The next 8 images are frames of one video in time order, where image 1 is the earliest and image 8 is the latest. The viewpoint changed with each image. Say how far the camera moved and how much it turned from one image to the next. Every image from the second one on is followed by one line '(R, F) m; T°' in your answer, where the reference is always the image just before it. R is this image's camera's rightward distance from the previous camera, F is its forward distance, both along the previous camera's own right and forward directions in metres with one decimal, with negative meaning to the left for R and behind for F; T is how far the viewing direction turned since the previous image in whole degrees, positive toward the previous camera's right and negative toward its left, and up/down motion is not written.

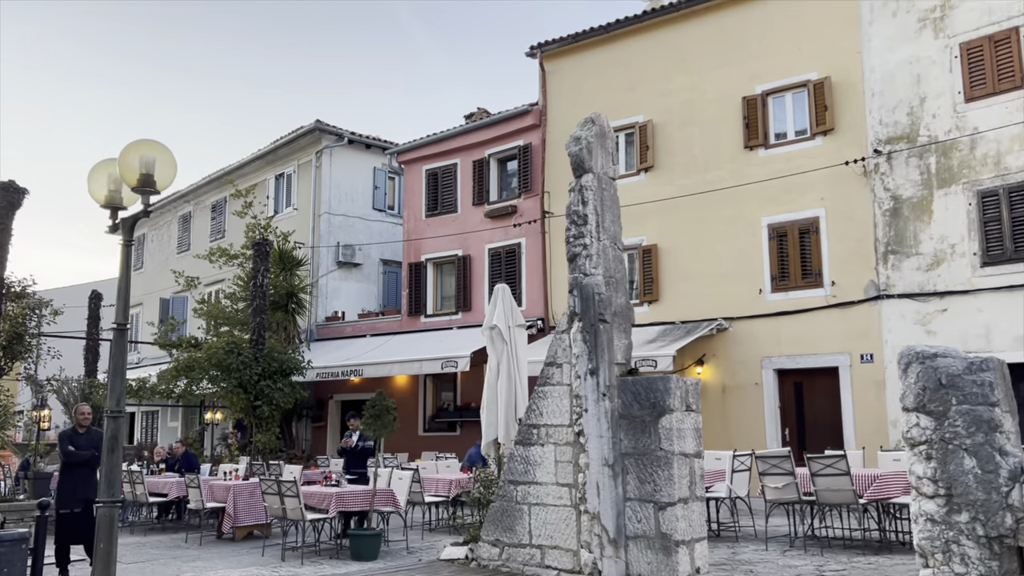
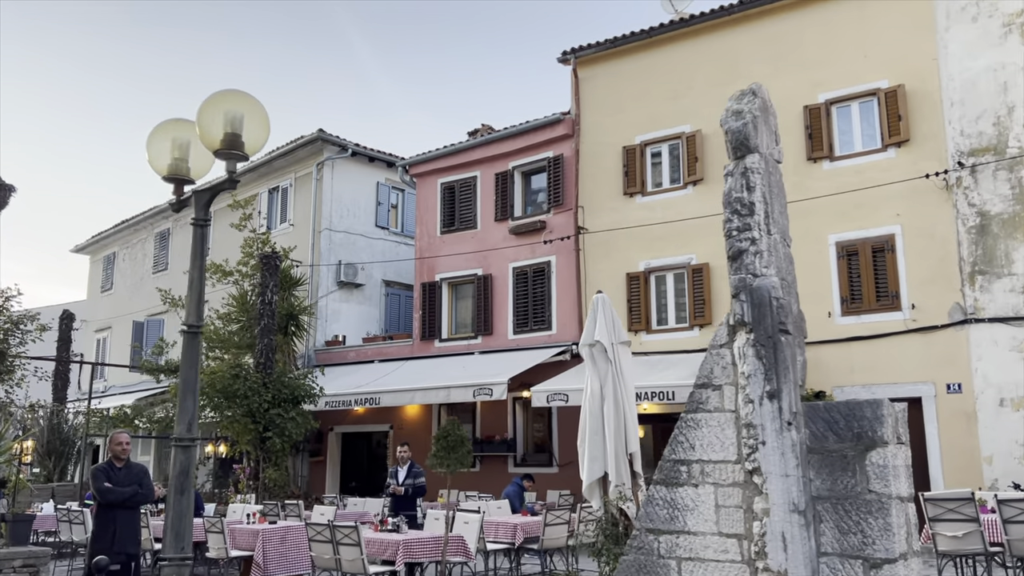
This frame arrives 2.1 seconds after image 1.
(-1.5, +1.6) m; +3°
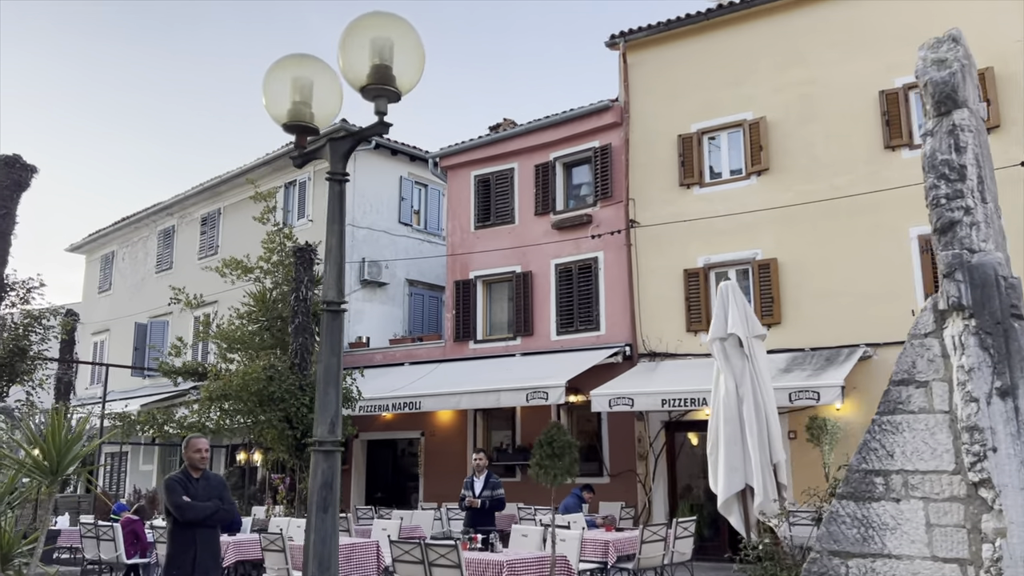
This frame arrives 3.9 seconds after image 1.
(-1.2, +1.1) m; +1°
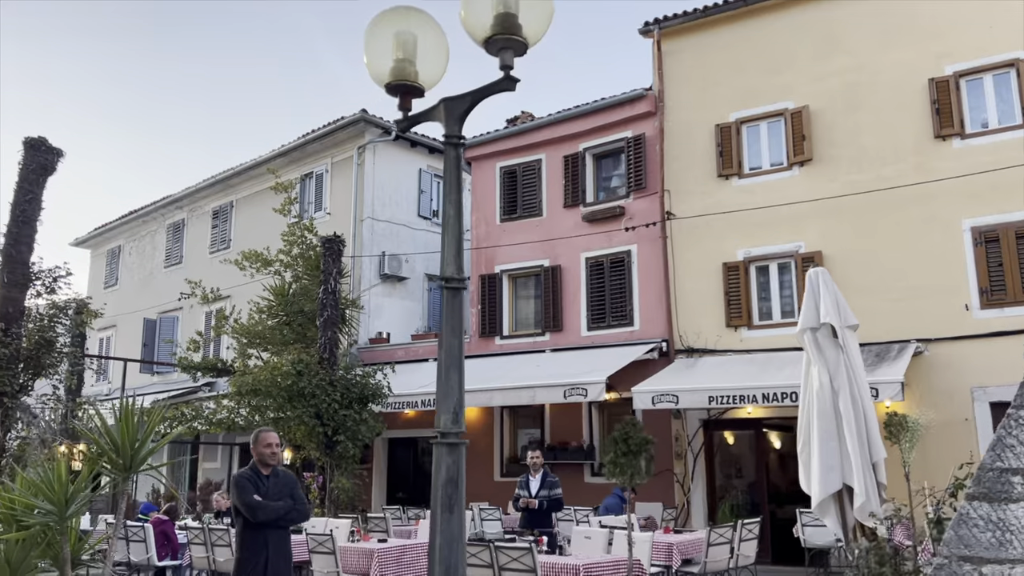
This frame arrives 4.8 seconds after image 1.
(-0.7, +0.5) m; 0°
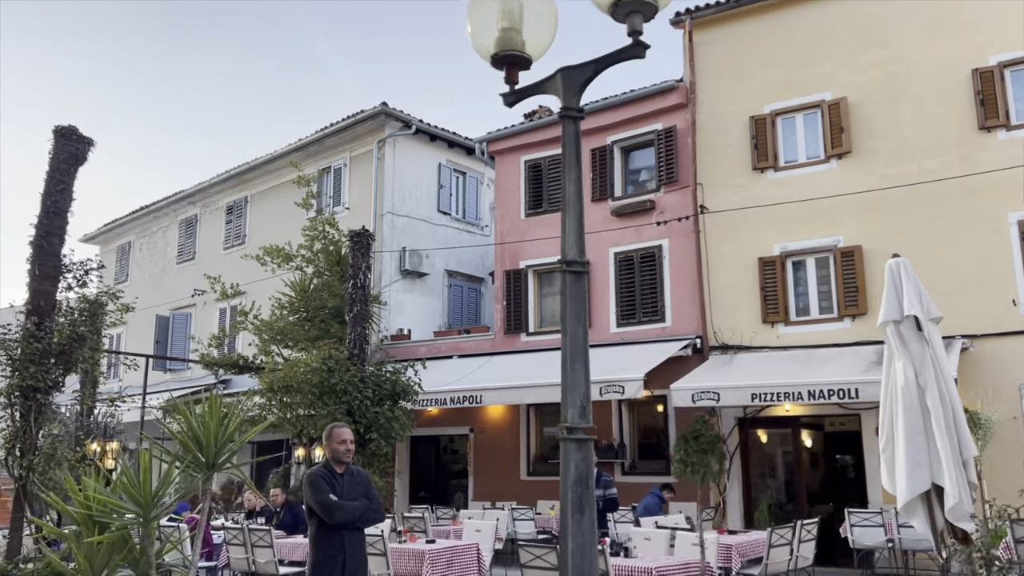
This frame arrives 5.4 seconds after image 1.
(-0.6, +0.3) m; 0°
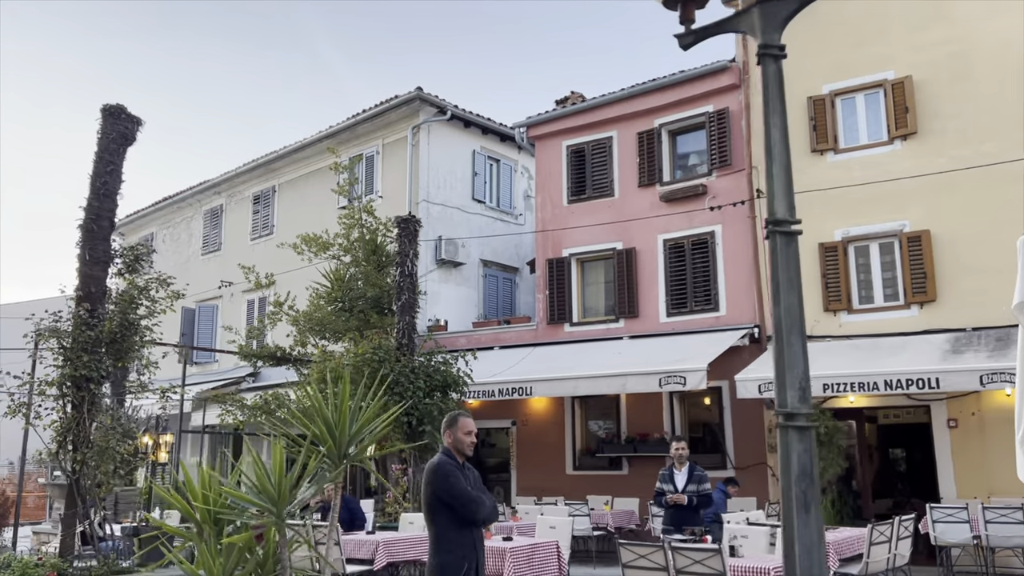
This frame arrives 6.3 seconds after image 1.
(-0.7, +0.5) m; 0°
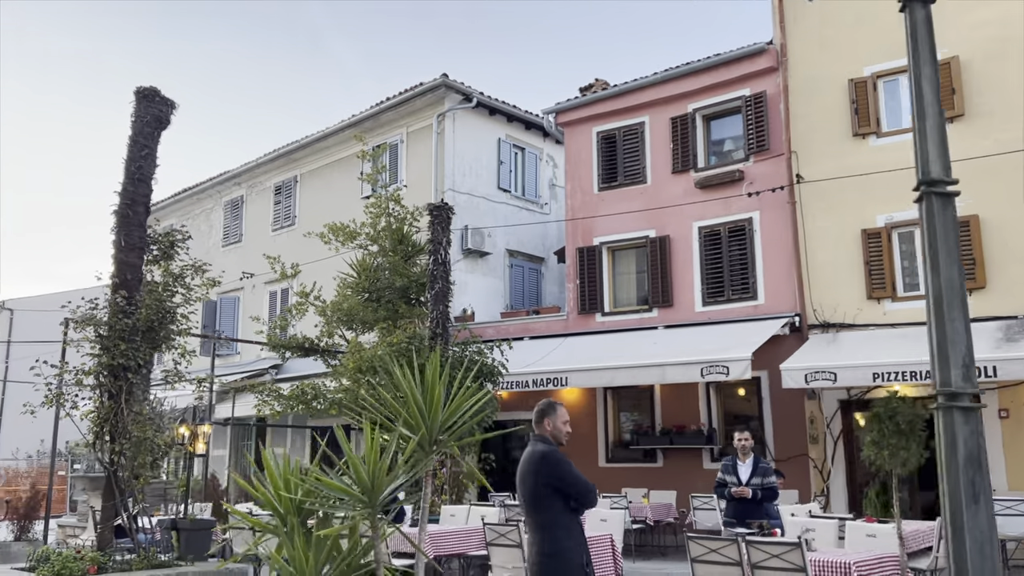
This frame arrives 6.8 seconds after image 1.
(-0.4, +0.3) m; -1°
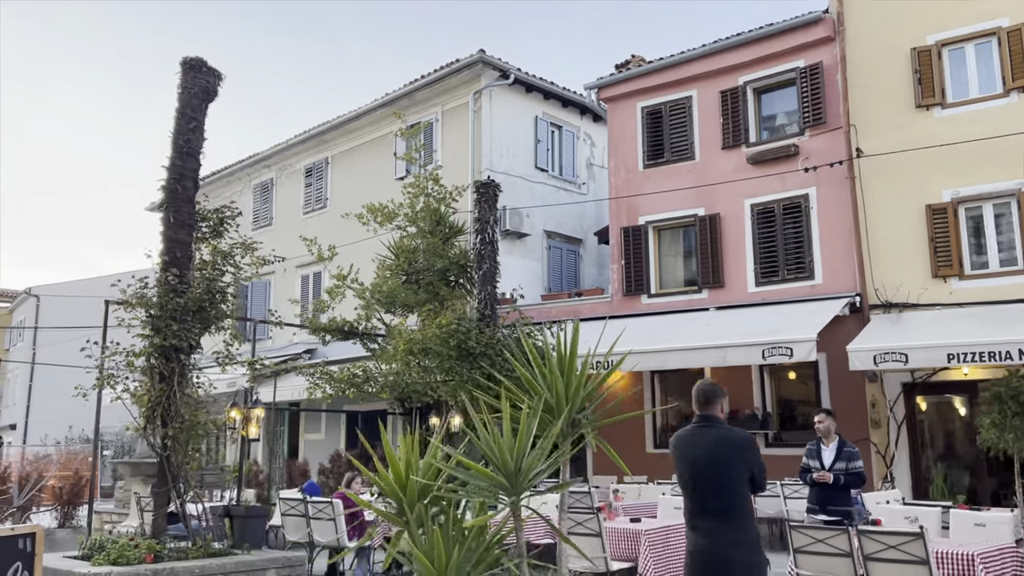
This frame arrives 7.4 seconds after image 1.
(-0.5, +0.4) m; -1°
